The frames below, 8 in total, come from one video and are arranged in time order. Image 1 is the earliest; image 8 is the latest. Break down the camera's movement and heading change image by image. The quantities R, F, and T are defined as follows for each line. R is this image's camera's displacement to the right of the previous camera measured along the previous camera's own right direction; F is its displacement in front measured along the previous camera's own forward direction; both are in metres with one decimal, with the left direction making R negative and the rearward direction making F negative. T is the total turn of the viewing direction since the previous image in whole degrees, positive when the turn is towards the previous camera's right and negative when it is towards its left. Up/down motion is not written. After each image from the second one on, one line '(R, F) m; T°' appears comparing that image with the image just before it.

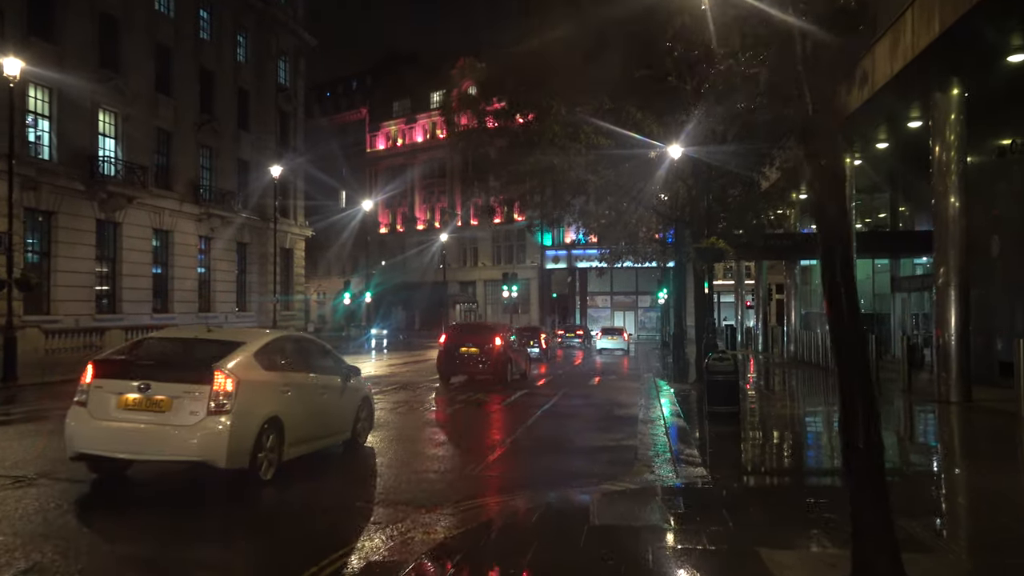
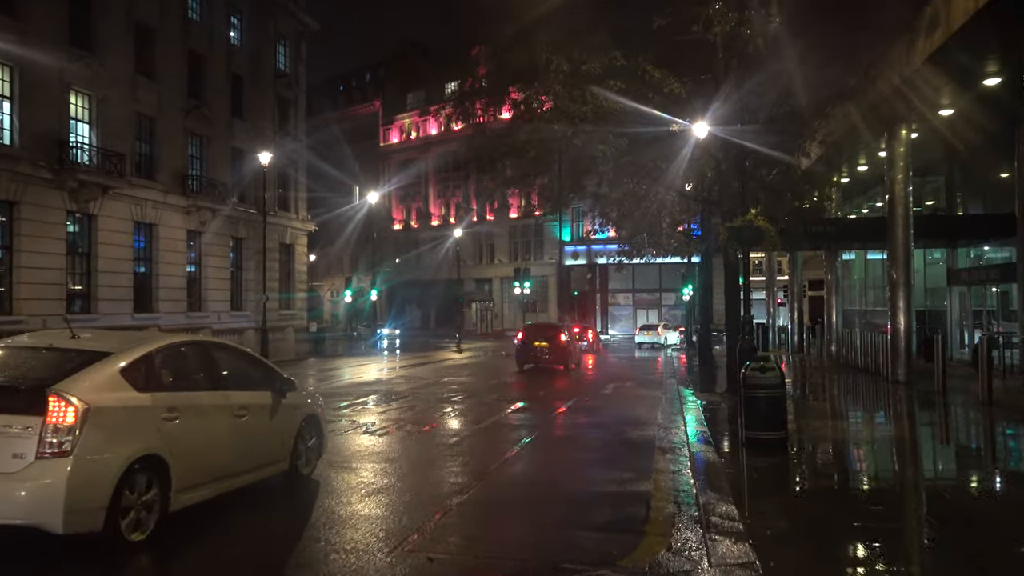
(+0.5, +2.7) m; -2°
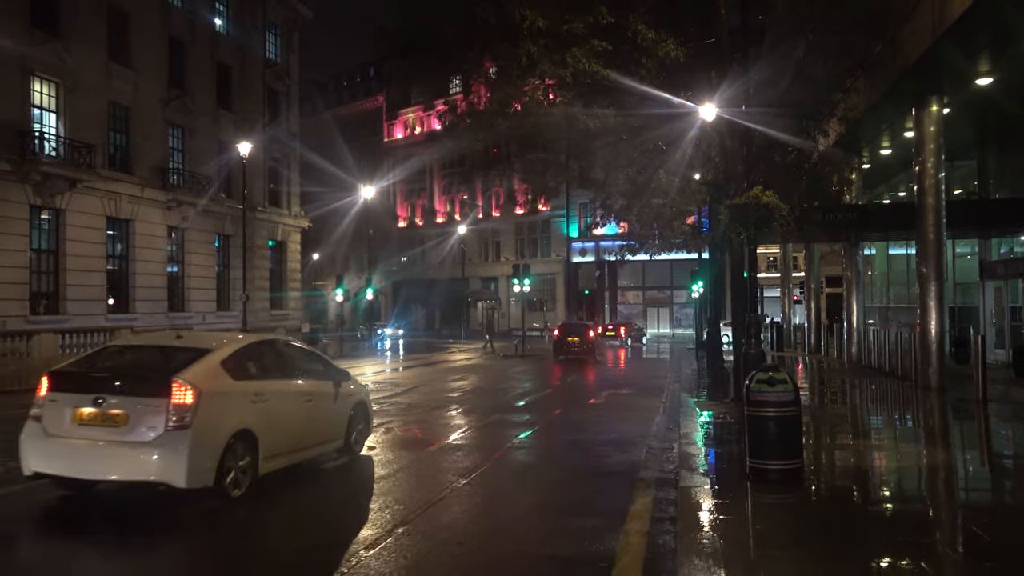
(+0.6, +1.8) m; -1°
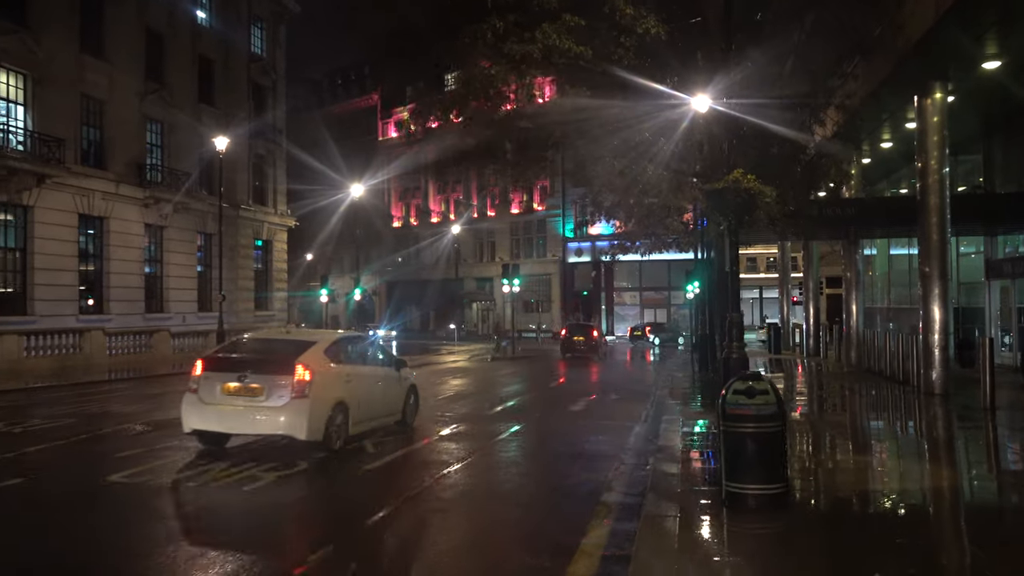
(+0.5, +1.0) m; 0°
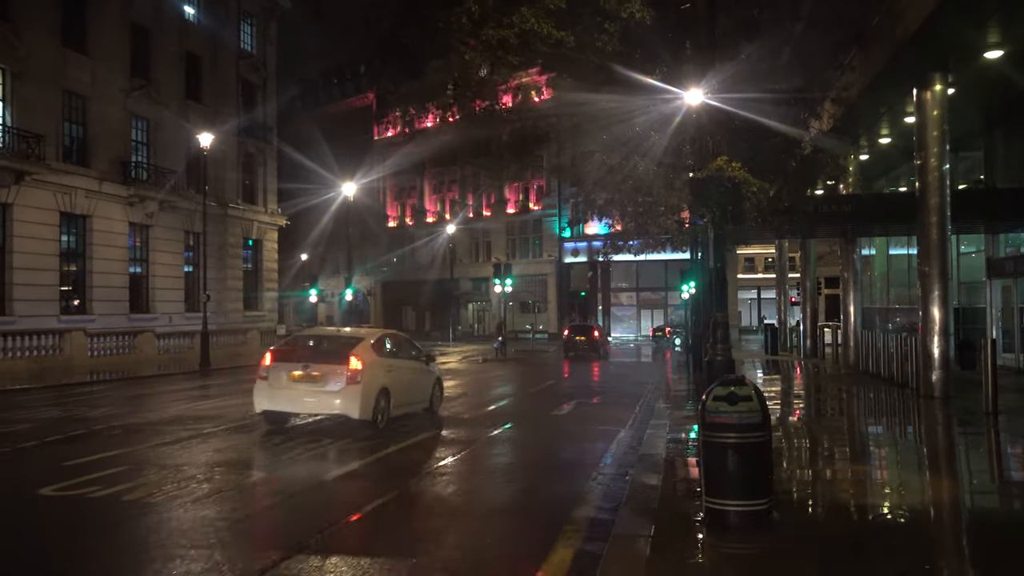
(+0.3, +0.5) m; 0°
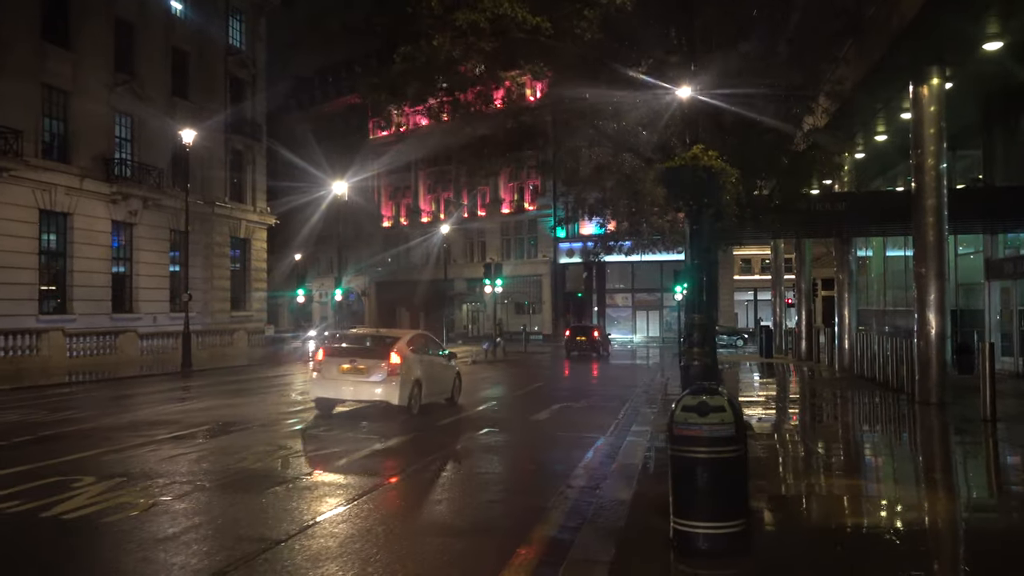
(+0.3, +0.5) m; 0°
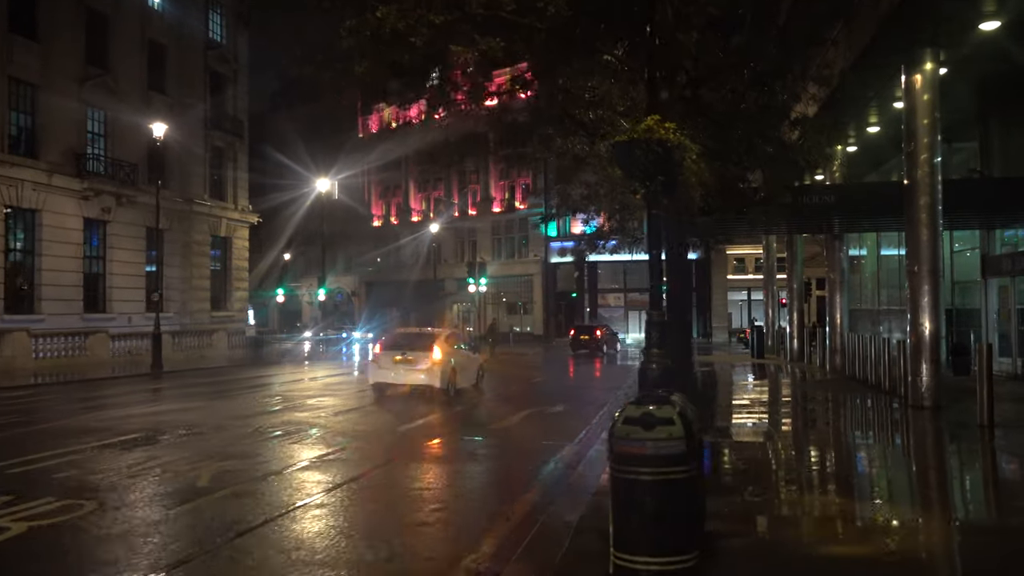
(+0.5, +0.8) m; 0°
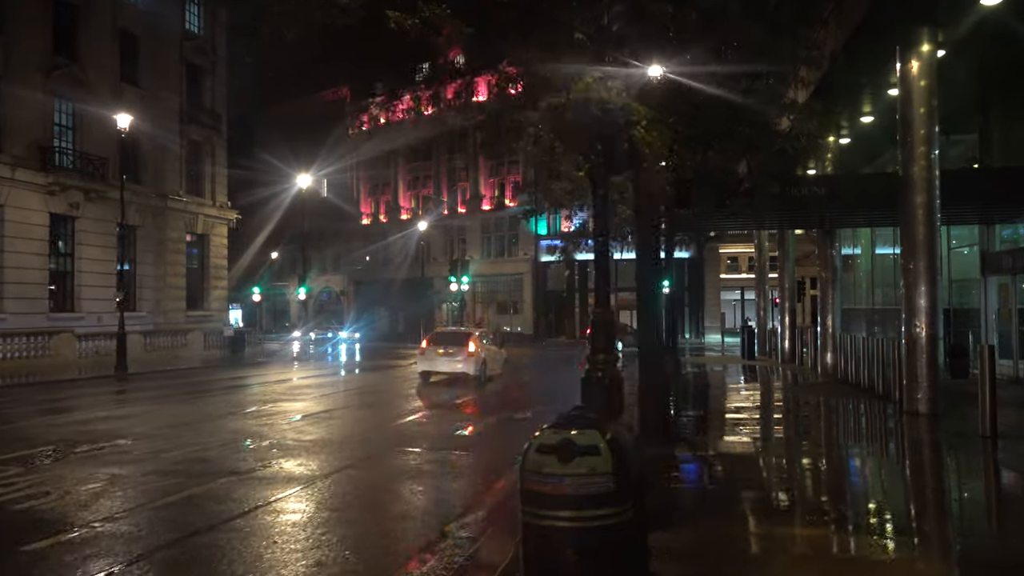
(+0.5, +0.9) m; 0°
